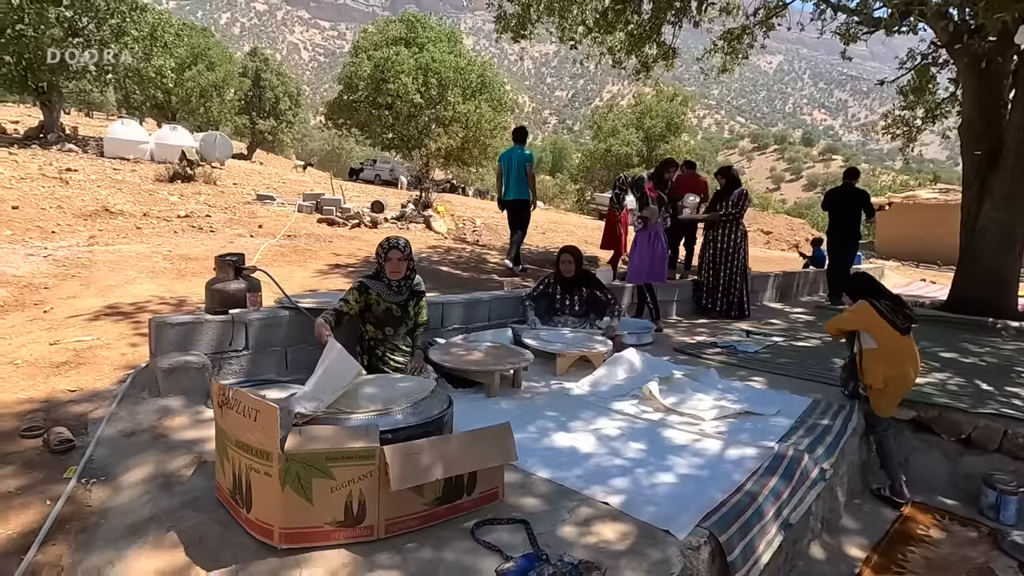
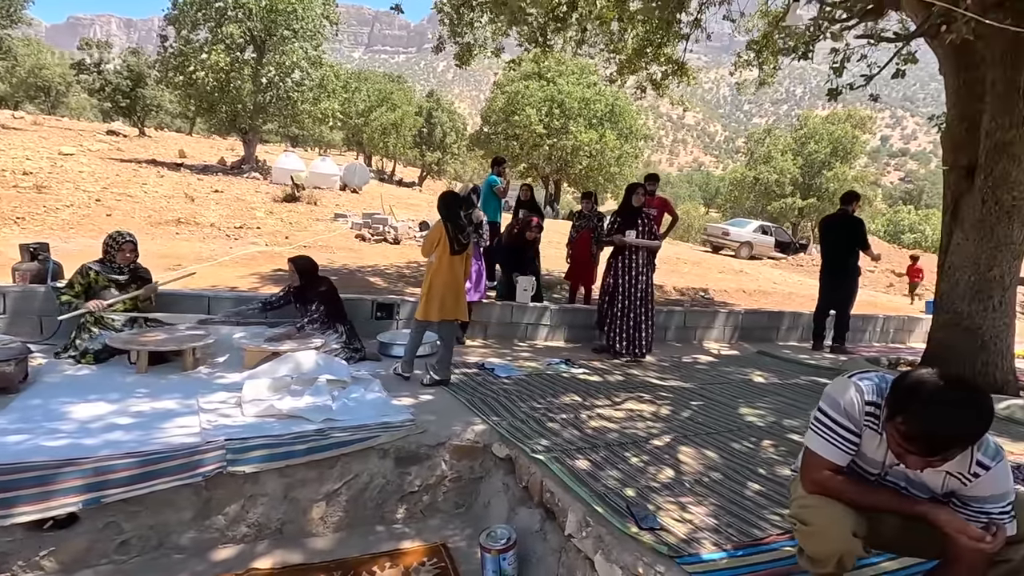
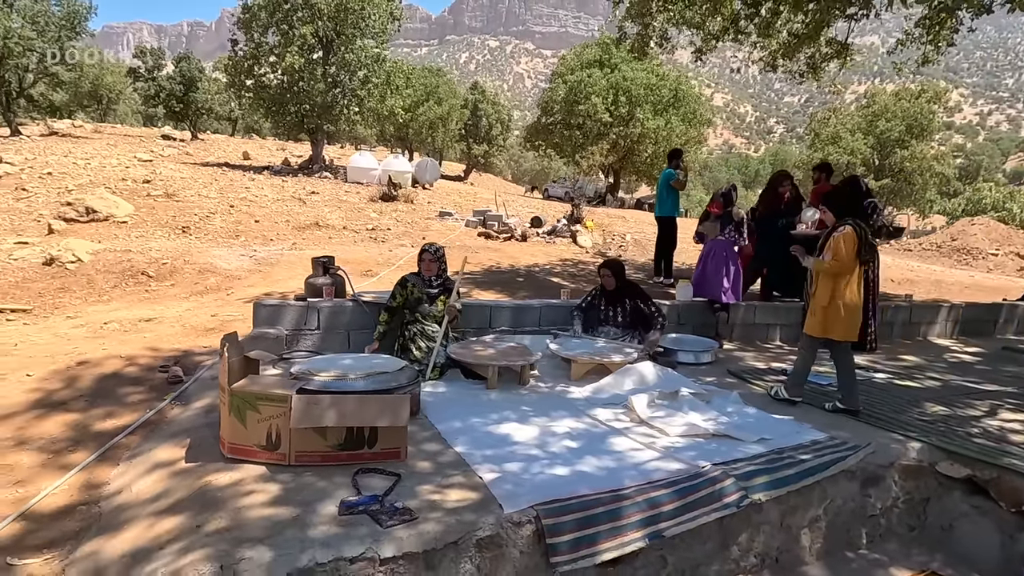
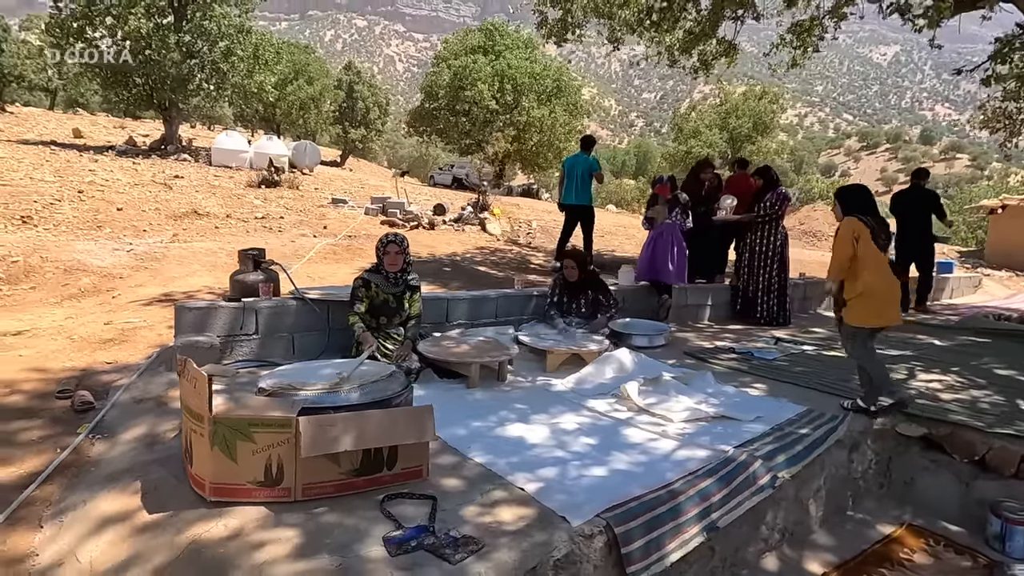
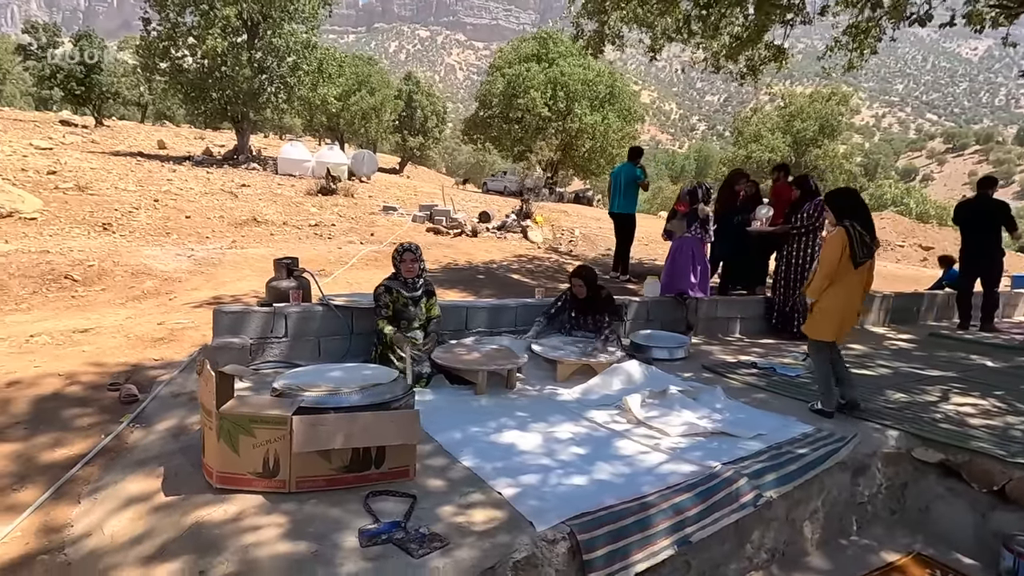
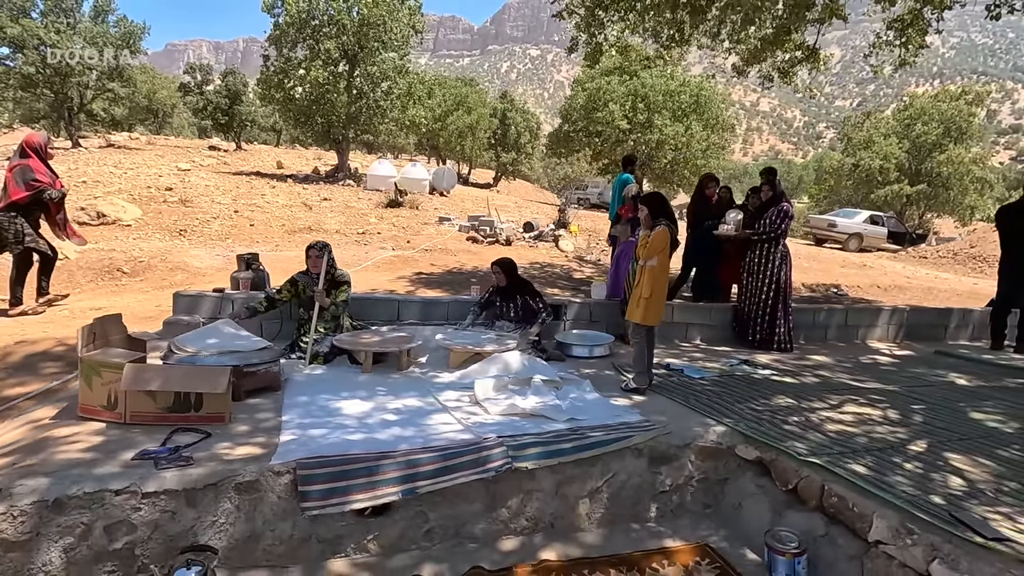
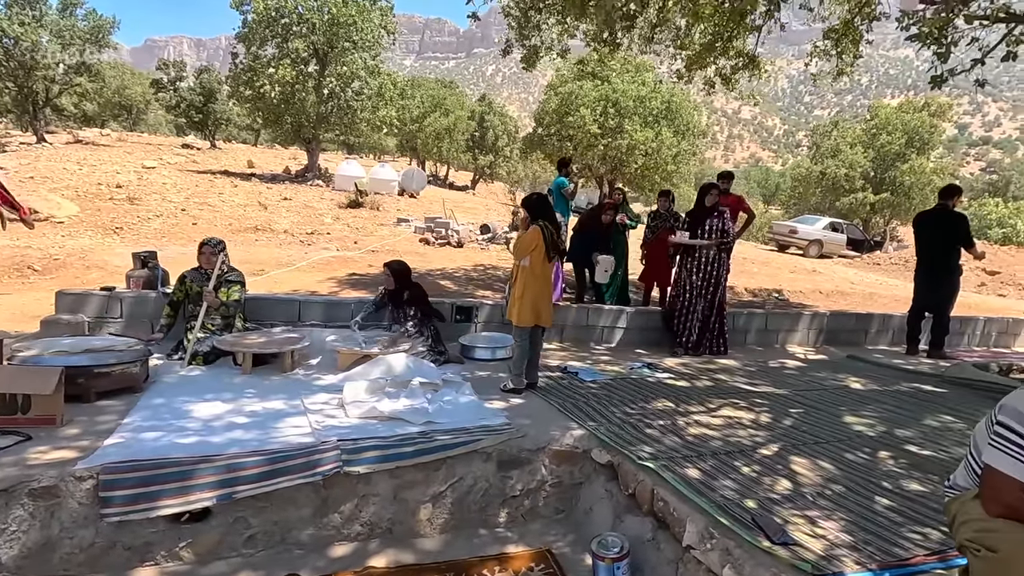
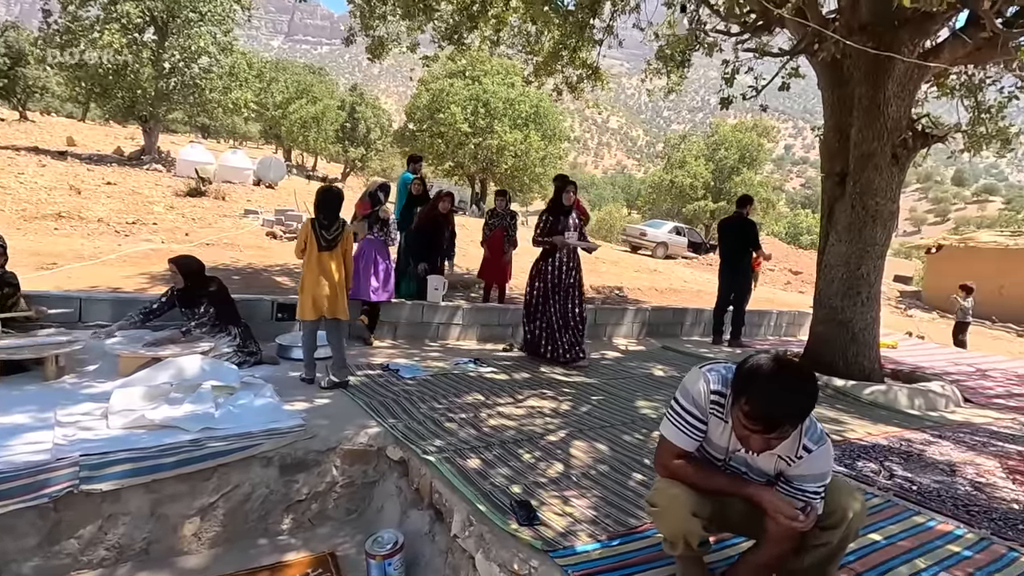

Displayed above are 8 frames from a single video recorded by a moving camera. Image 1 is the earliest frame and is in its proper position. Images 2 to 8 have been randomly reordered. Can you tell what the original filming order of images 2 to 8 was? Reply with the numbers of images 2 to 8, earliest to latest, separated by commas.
4, 5, 3, 6, 7, 2, 8
